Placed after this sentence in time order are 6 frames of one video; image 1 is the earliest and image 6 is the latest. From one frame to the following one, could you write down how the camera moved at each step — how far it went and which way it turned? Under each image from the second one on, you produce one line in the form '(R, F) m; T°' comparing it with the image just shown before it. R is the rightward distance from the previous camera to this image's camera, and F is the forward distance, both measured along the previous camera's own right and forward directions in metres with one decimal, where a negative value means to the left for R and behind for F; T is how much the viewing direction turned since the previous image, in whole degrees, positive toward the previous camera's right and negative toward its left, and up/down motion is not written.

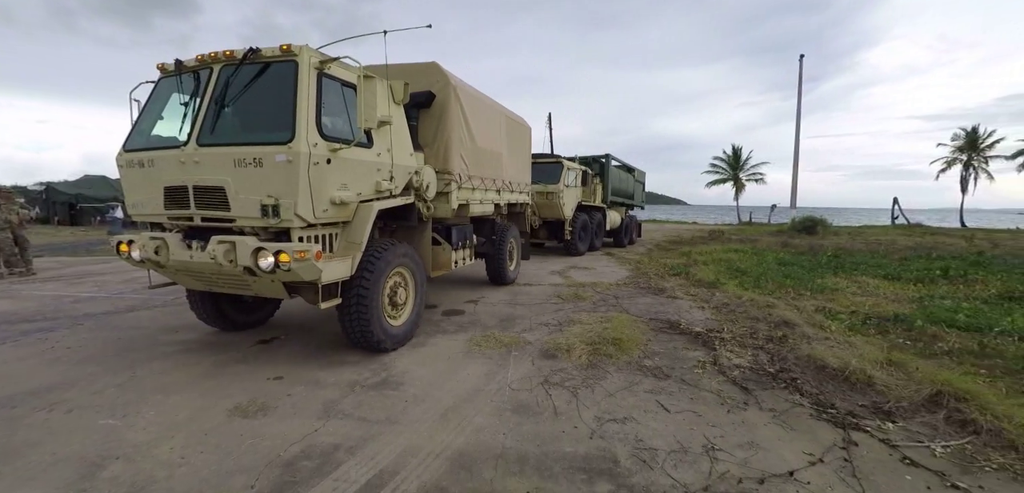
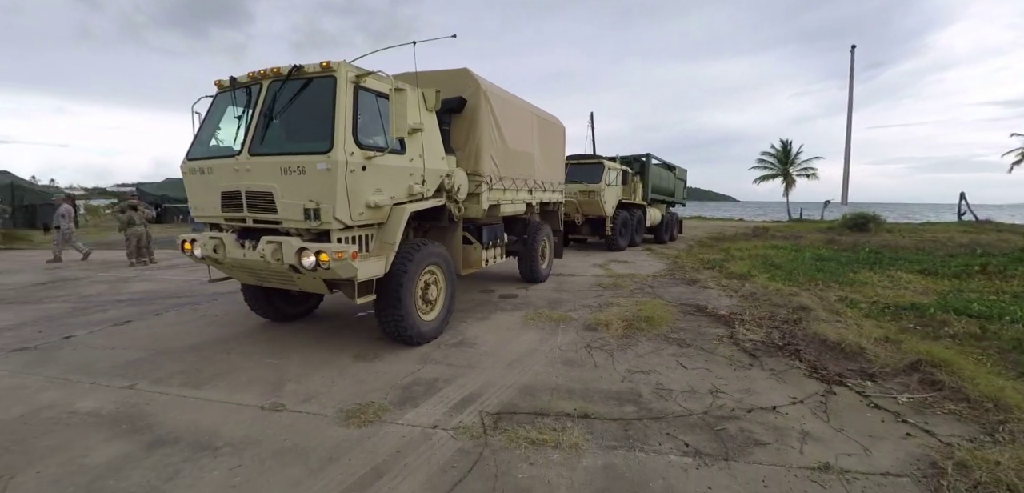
(-0.1, -0.9) m; -5°
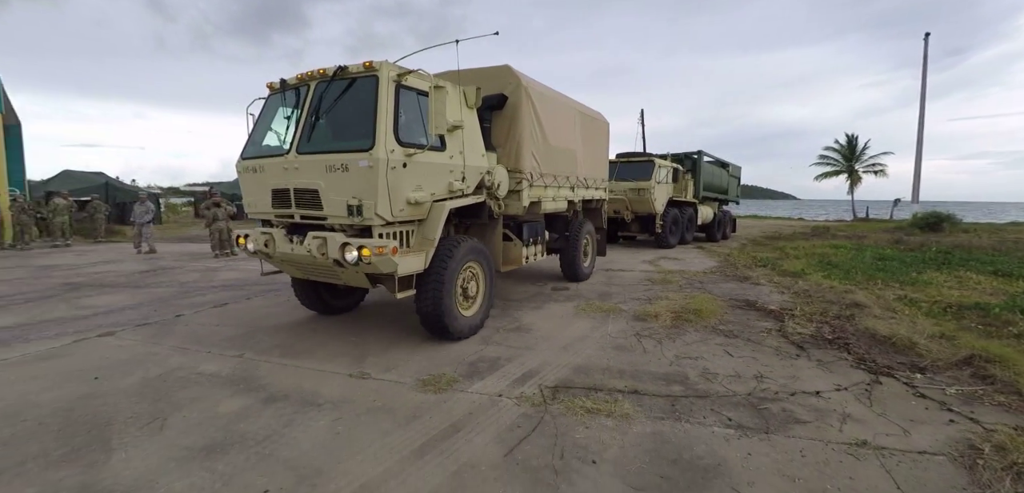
(-0.1, -0.3) m; -6°
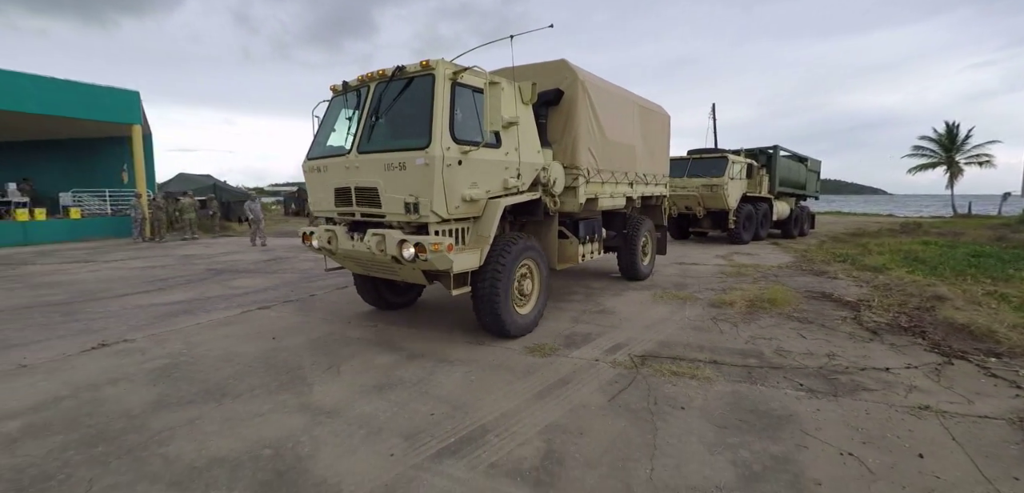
(-0.3, -0.6) m; -7°
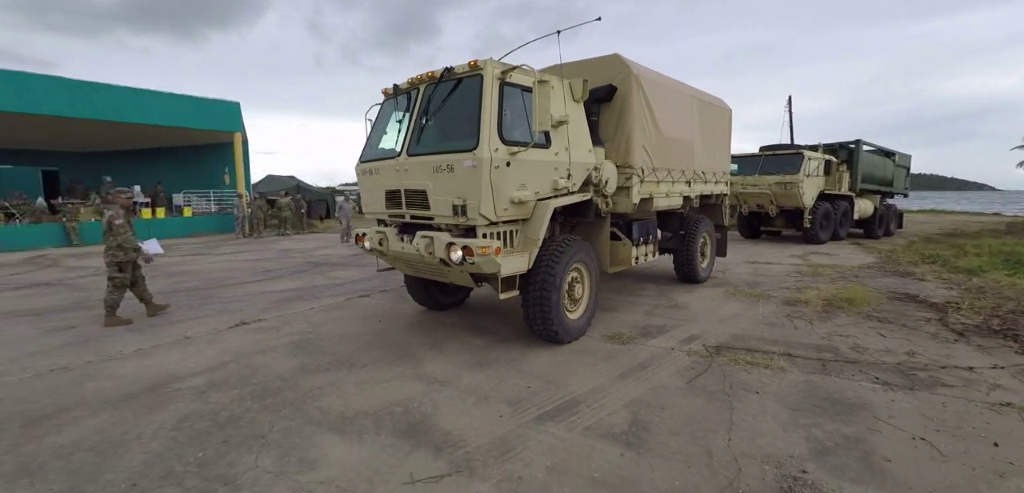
(-0.2, -0.4) m; -7°
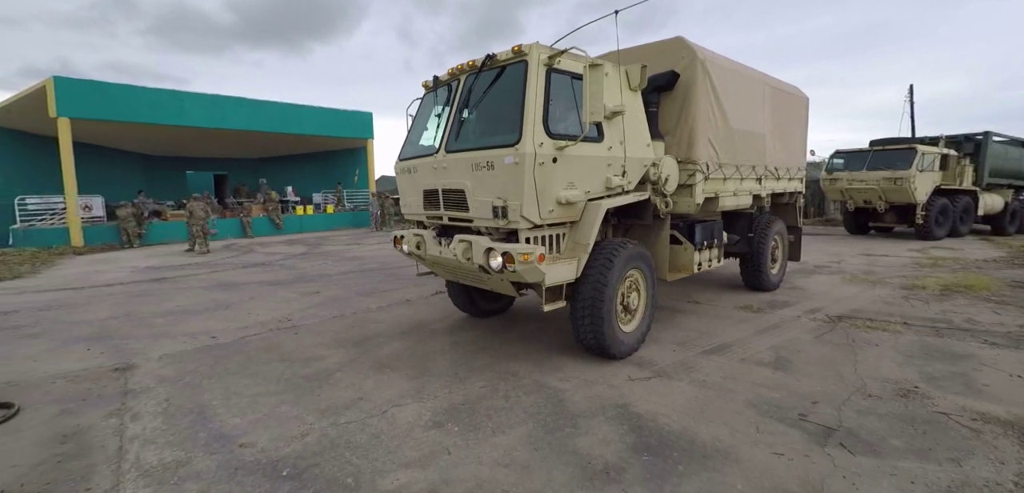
(-0.8, -1.4) m; -9°
